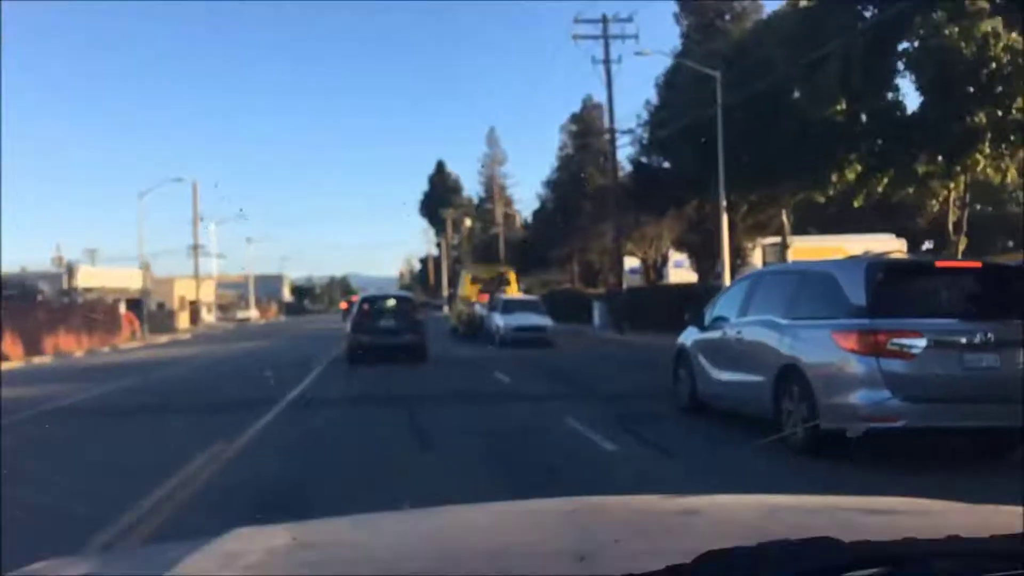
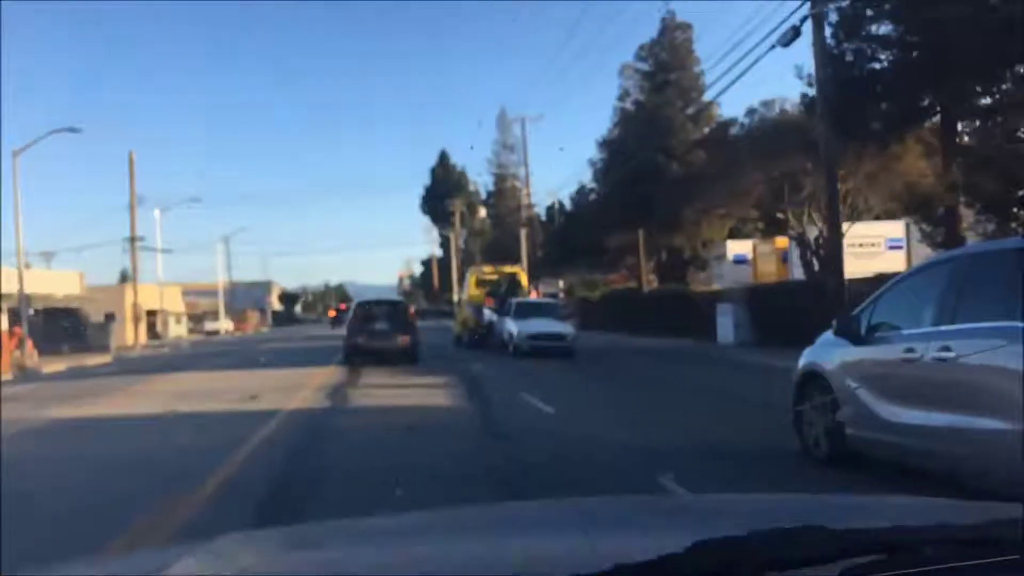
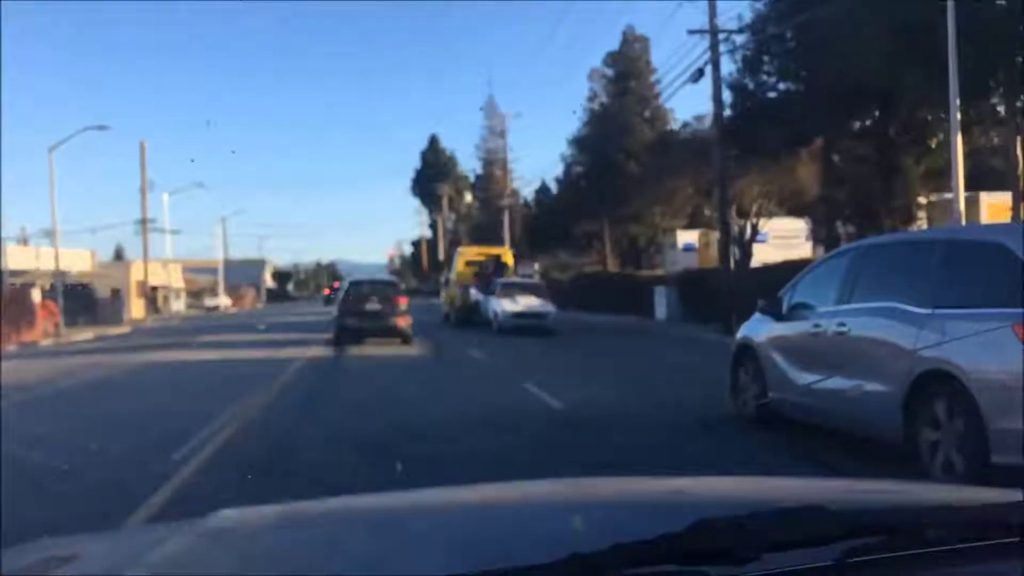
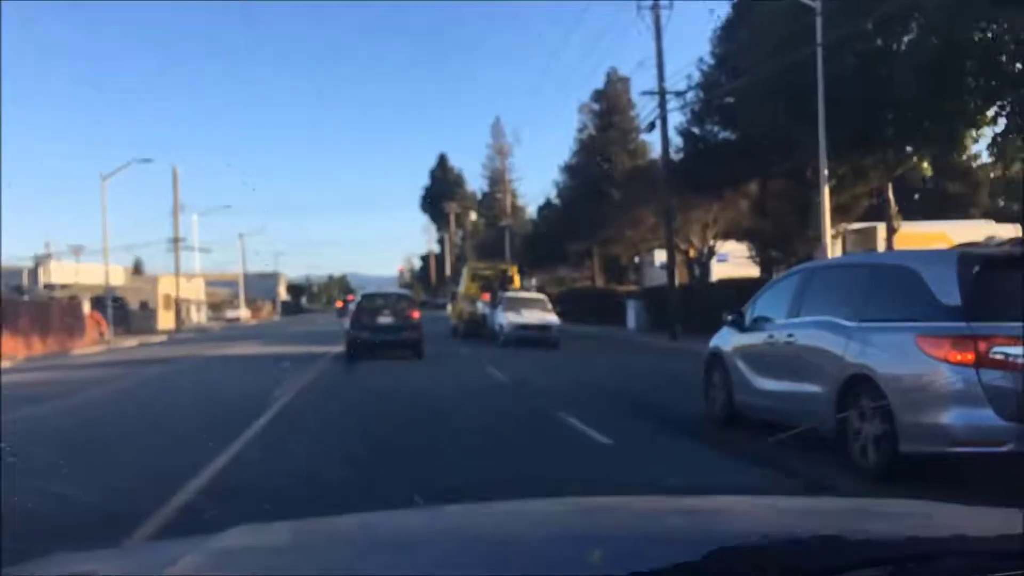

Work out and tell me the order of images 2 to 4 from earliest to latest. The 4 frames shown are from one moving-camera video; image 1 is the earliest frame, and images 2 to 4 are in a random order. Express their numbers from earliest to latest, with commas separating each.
4, 3, 2
